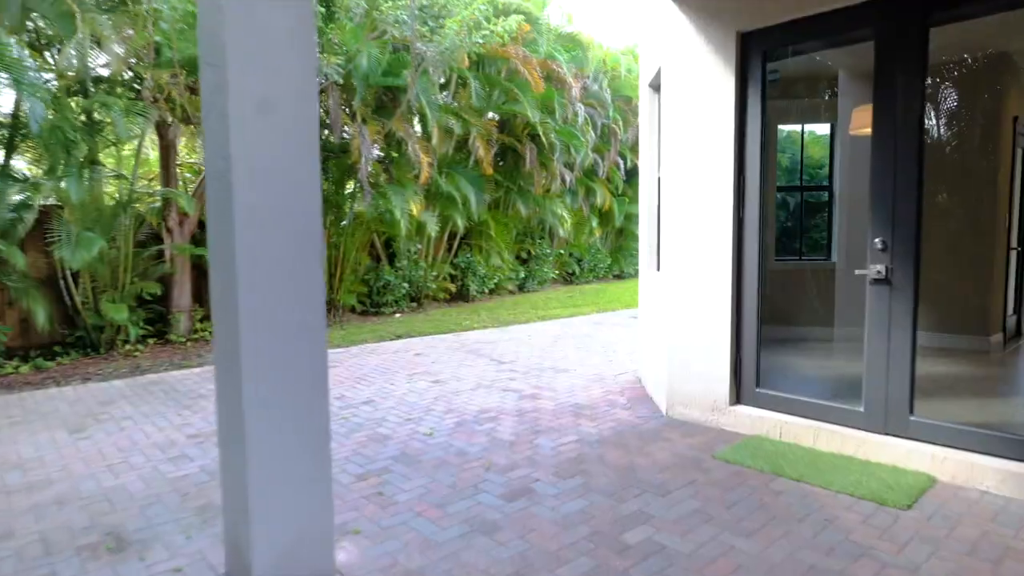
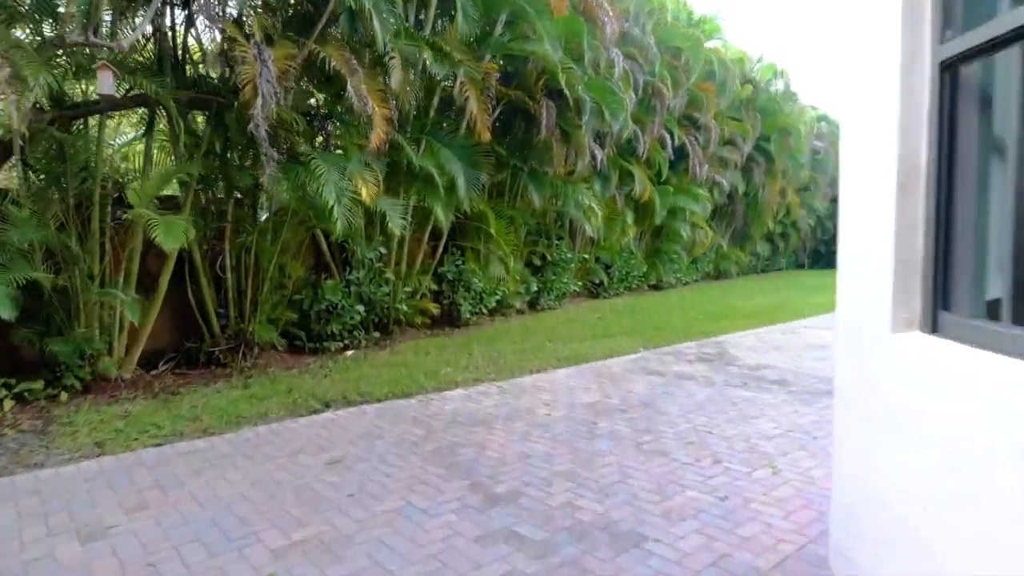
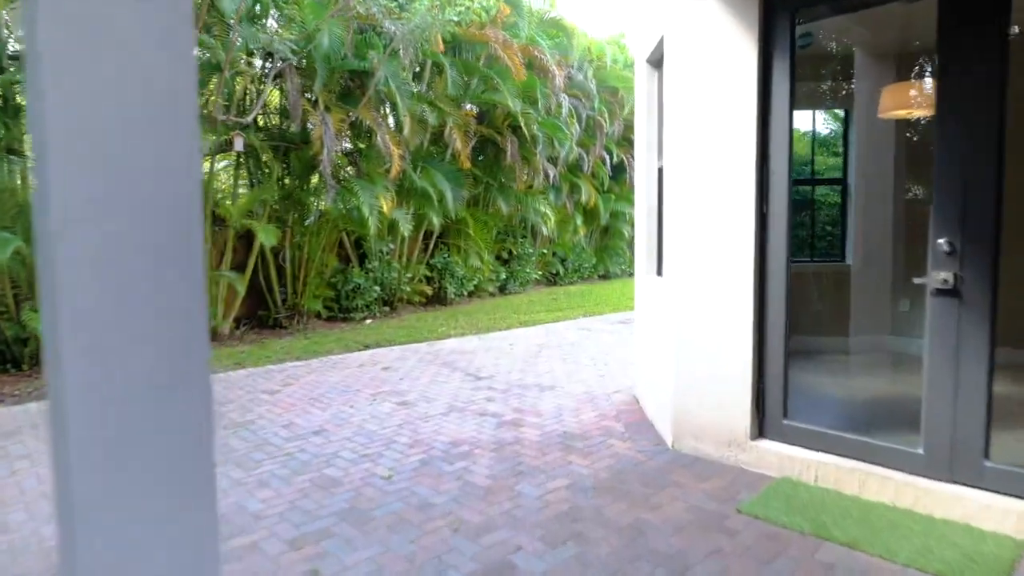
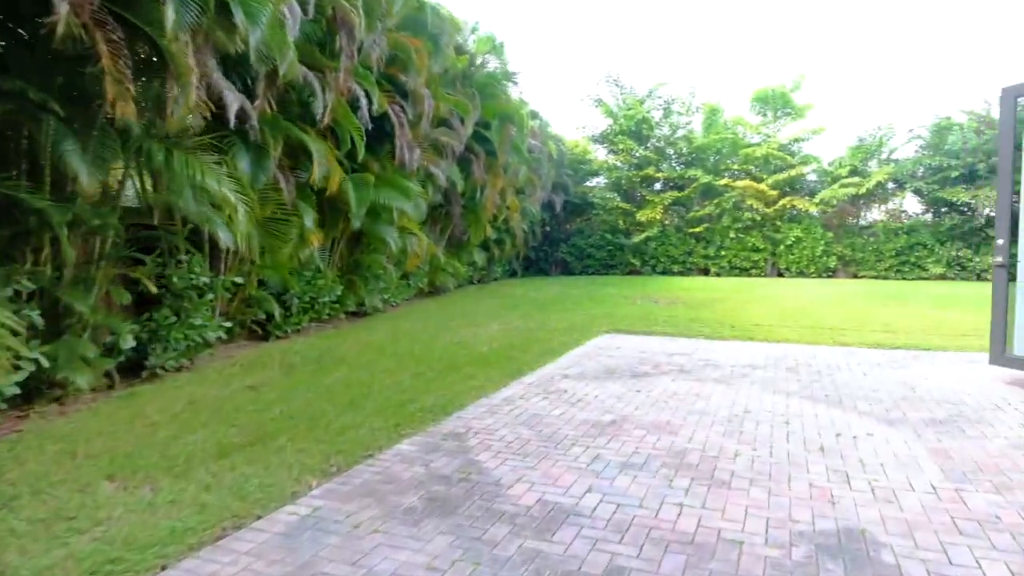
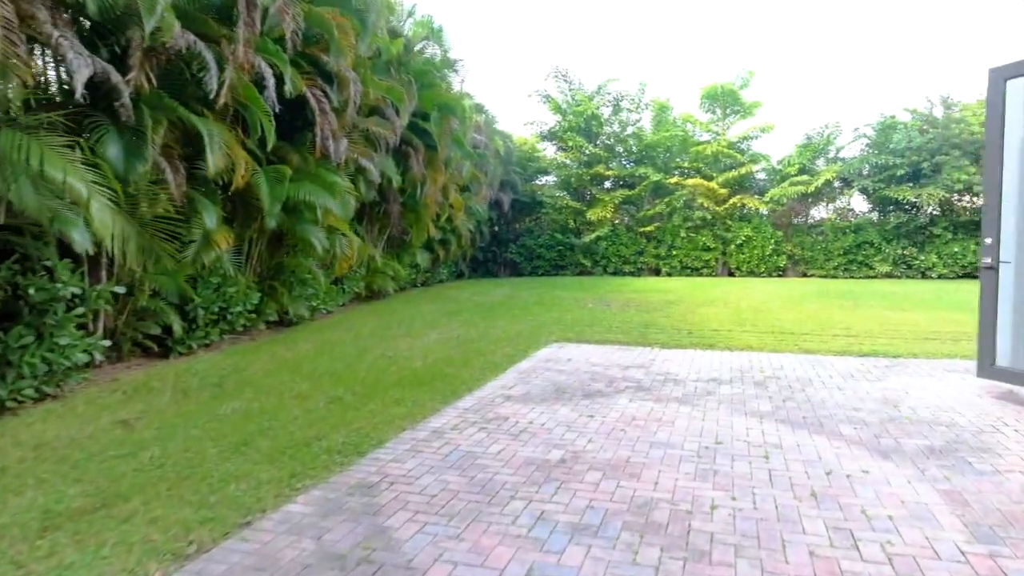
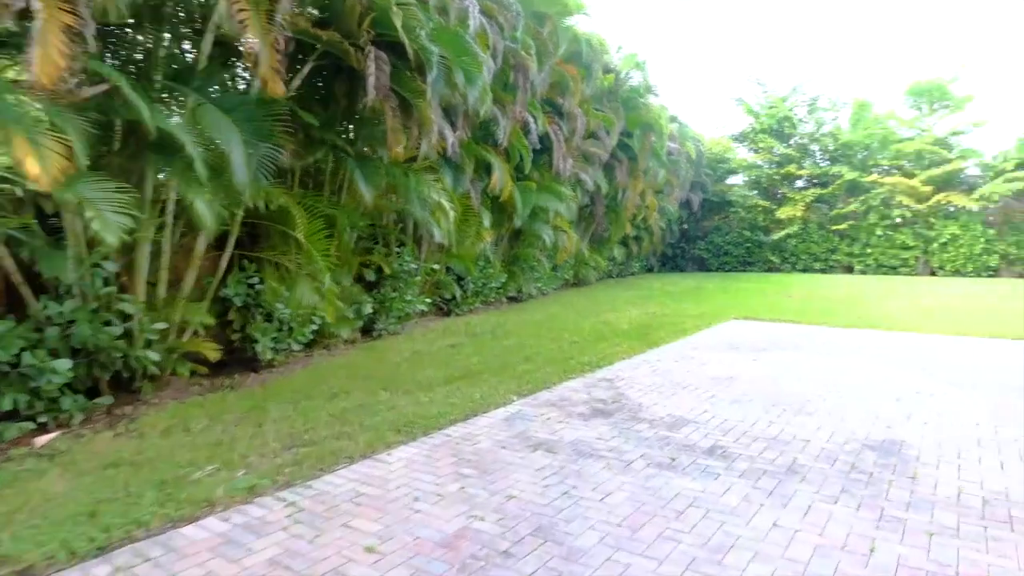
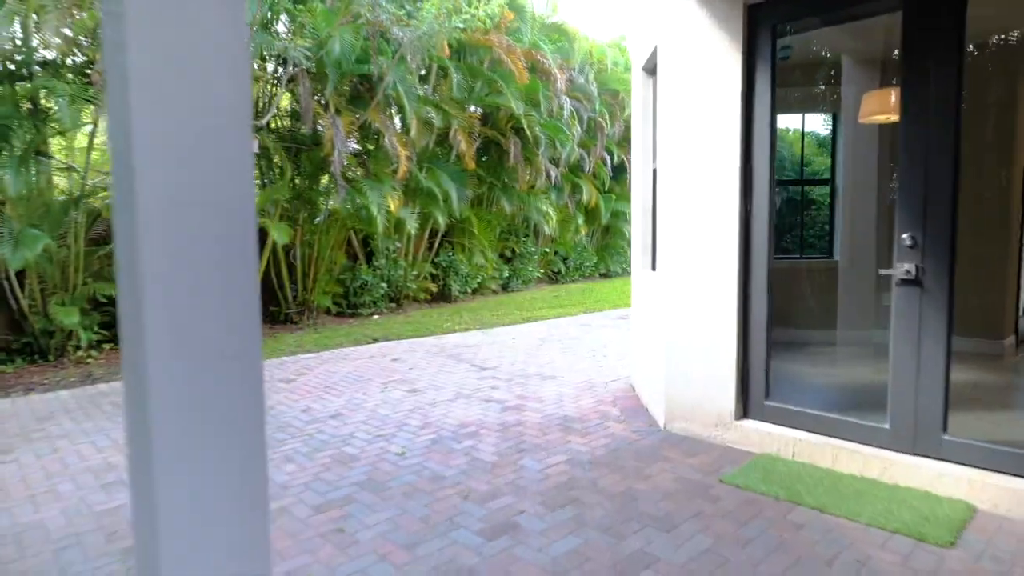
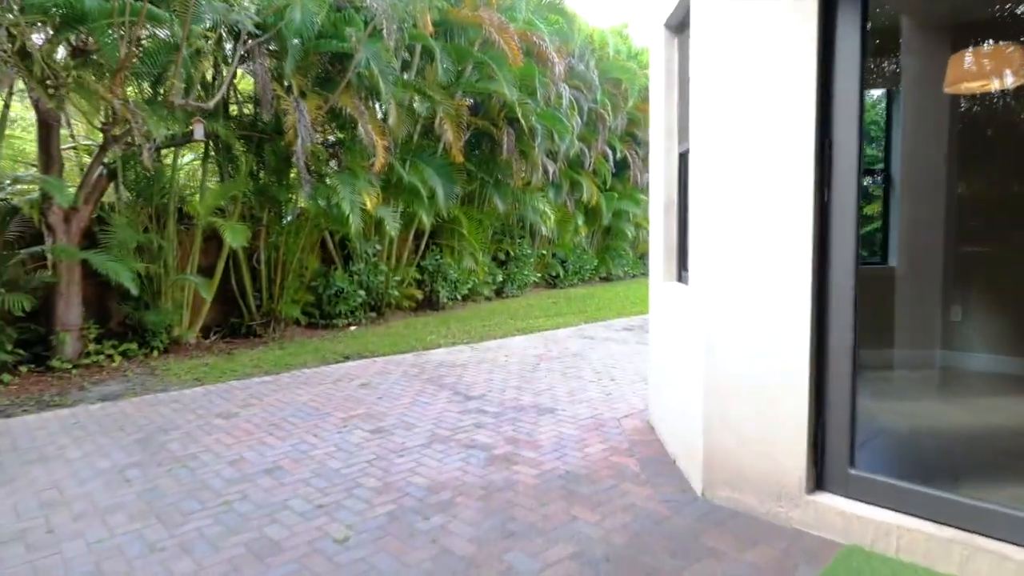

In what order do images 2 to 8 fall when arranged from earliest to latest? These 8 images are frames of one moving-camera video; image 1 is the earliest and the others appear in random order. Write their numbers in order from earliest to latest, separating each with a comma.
7, 3, 8, 2, 6, 4, 5
